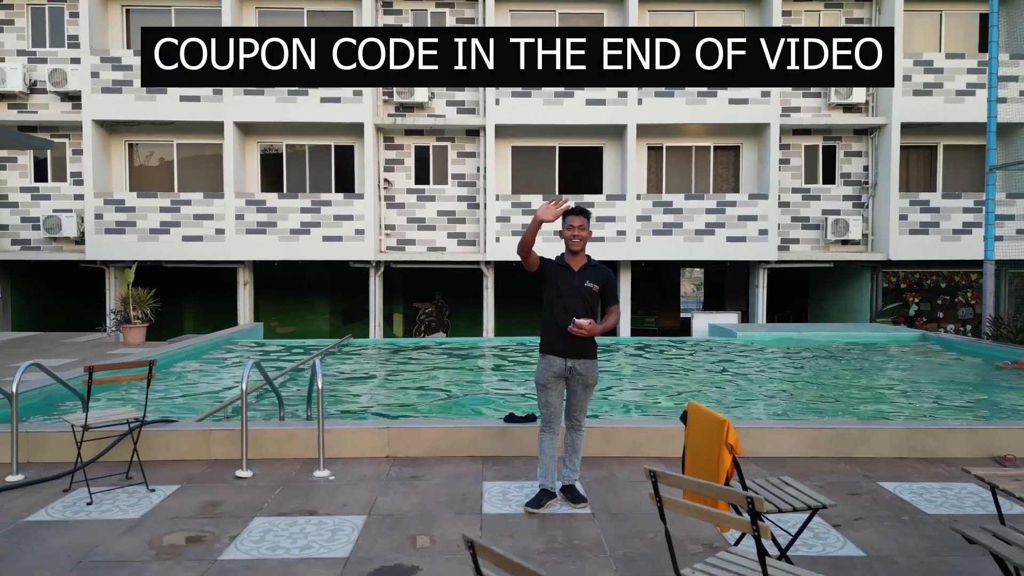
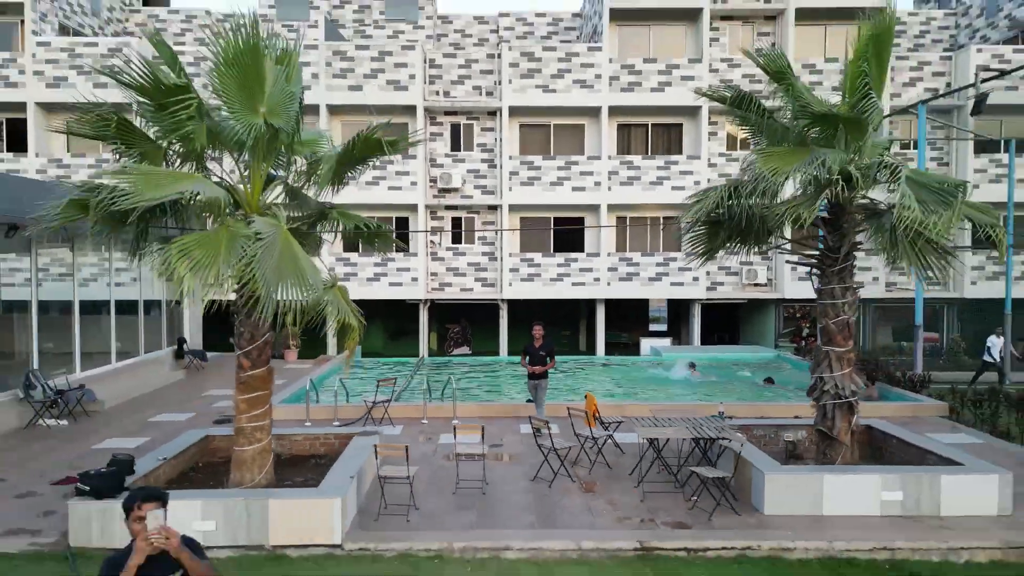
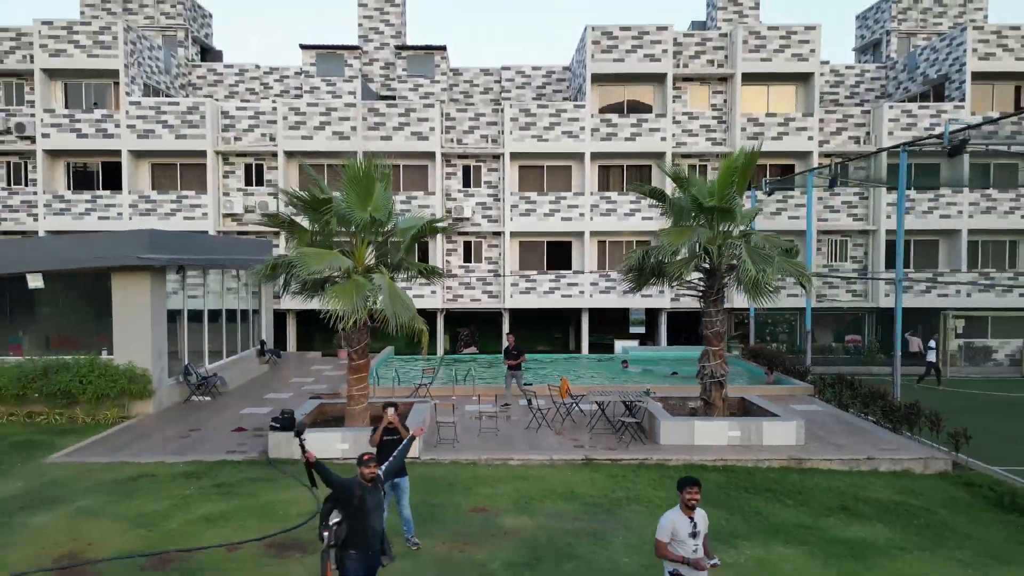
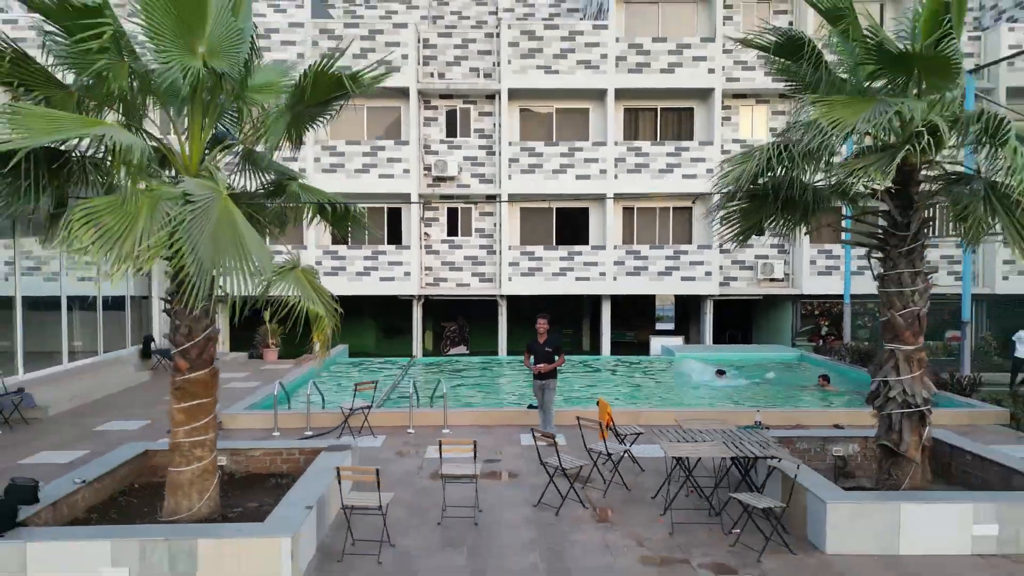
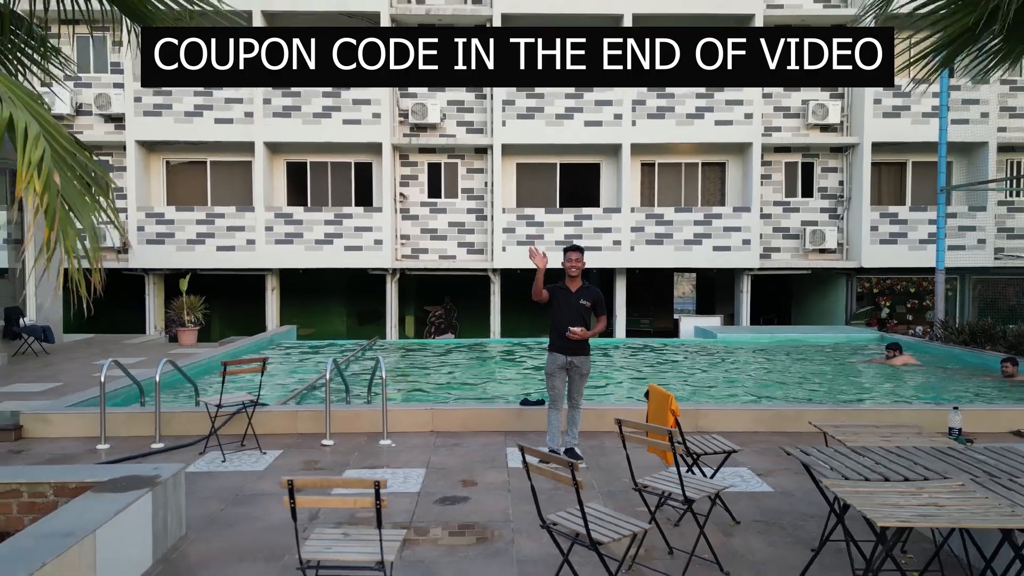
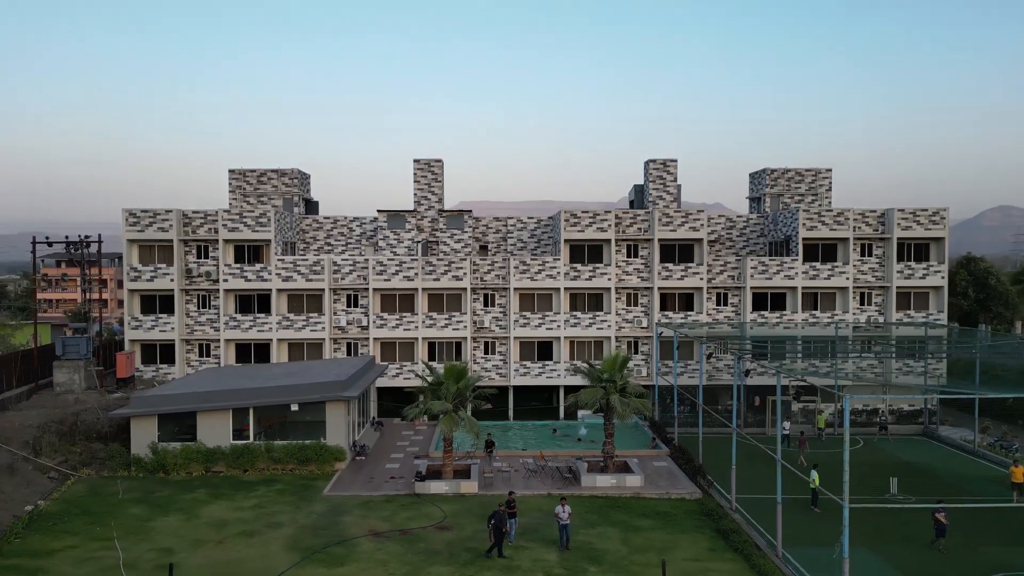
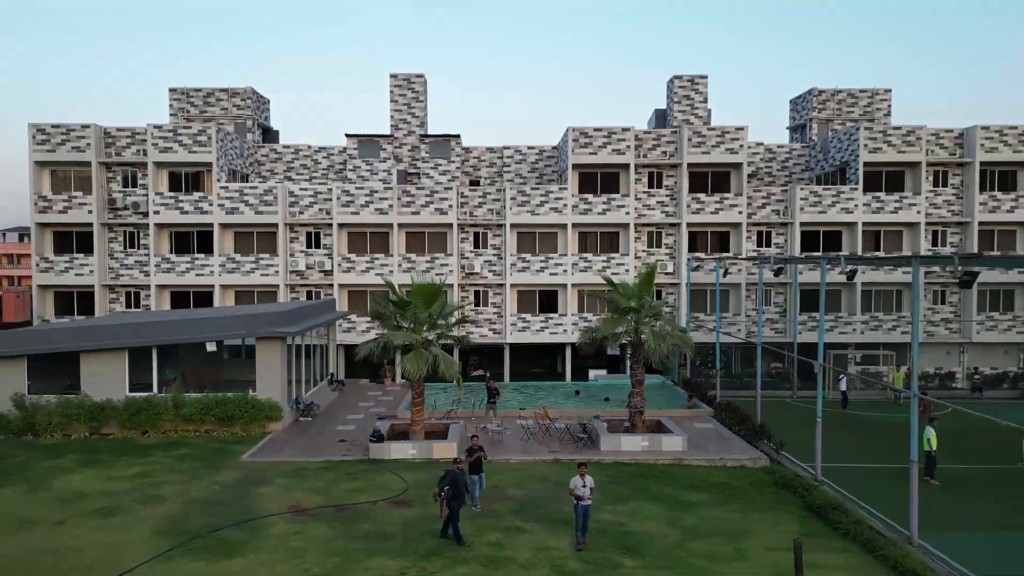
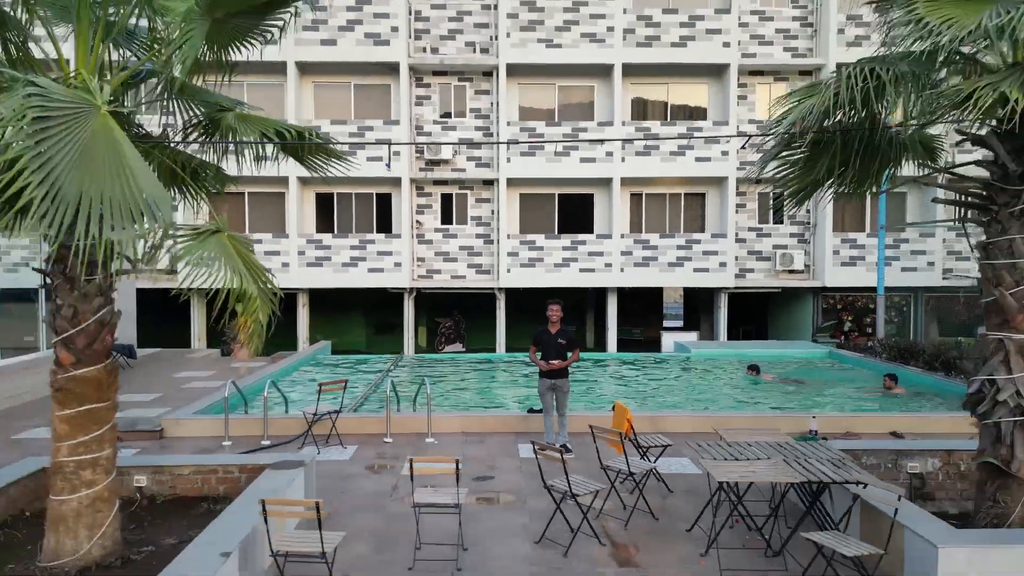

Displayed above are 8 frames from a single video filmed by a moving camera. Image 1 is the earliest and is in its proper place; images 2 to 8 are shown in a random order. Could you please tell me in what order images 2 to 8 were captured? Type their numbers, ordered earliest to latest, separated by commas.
5, 8, 4, 2, 3, 7, 6
